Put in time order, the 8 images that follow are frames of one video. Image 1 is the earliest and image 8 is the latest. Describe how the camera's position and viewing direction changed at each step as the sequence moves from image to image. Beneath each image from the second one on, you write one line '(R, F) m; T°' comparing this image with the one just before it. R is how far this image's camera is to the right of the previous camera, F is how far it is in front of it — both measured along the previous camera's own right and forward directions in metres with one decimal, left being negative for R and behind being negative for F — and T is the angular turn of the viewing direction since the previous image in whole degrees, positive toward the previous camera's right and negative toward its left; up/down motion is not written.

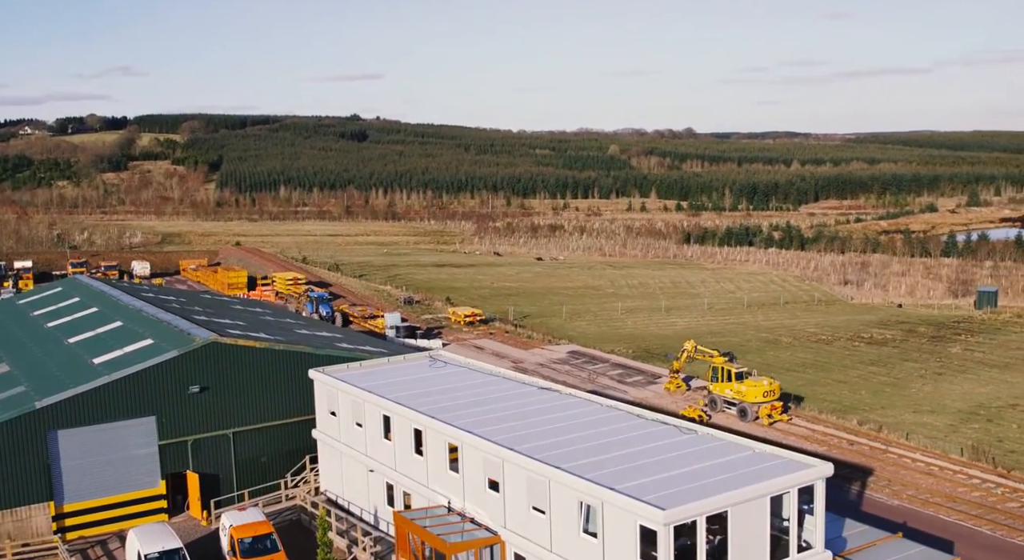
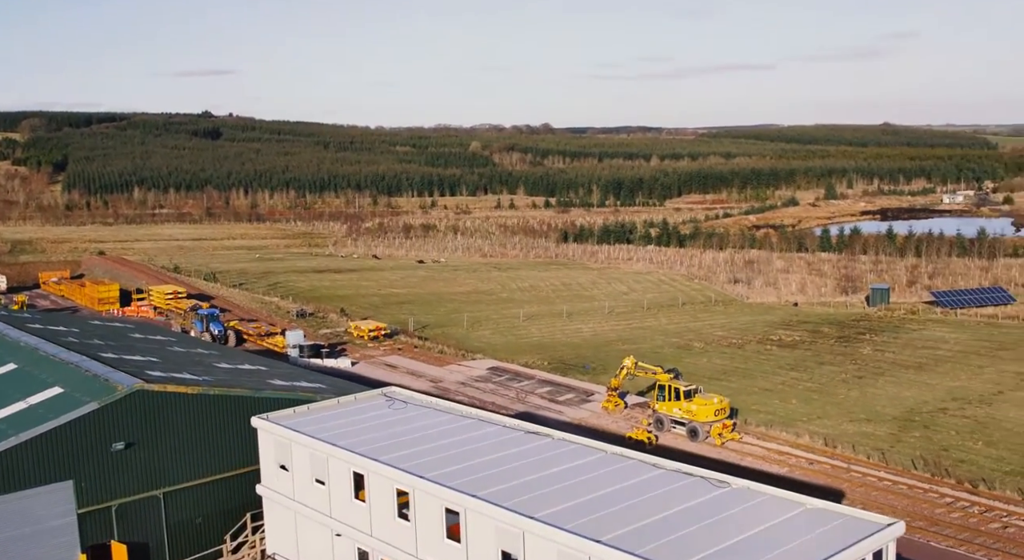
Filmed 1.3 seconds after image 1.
(-1.1, +1.2) m; +8°
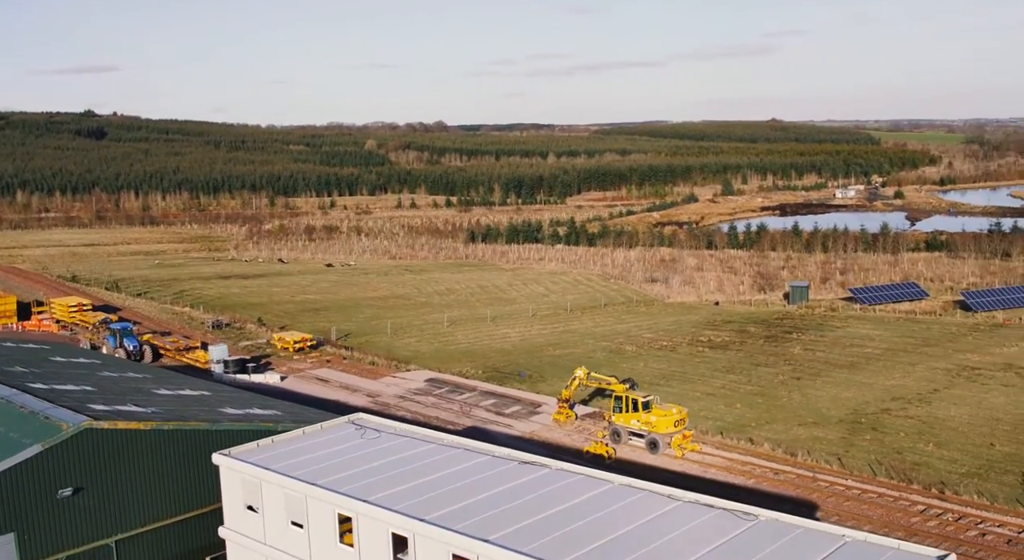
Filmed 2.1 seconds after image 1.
(-0.8, +0.7) m; +6°
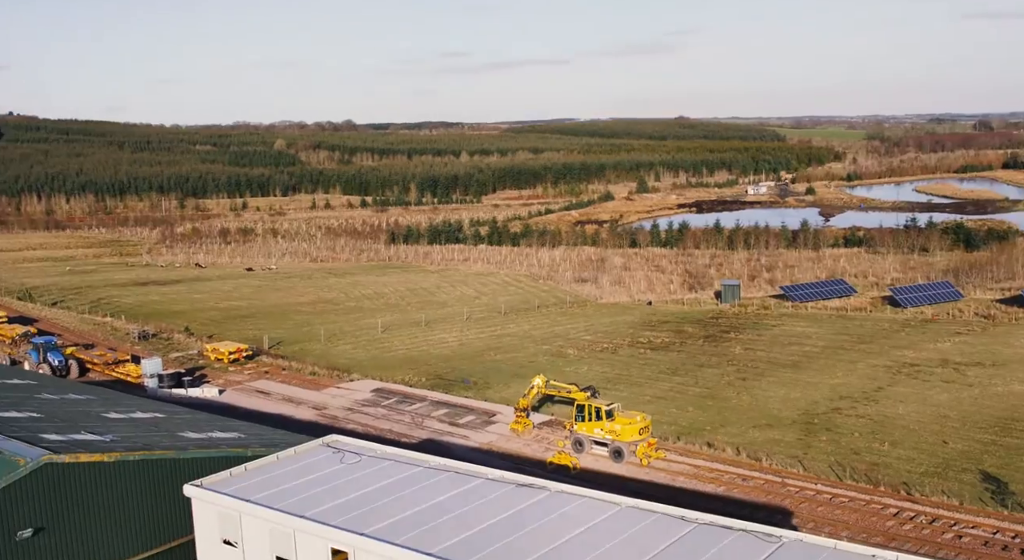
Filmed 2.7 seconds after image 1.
(-0.7, +0.4) m; +5°
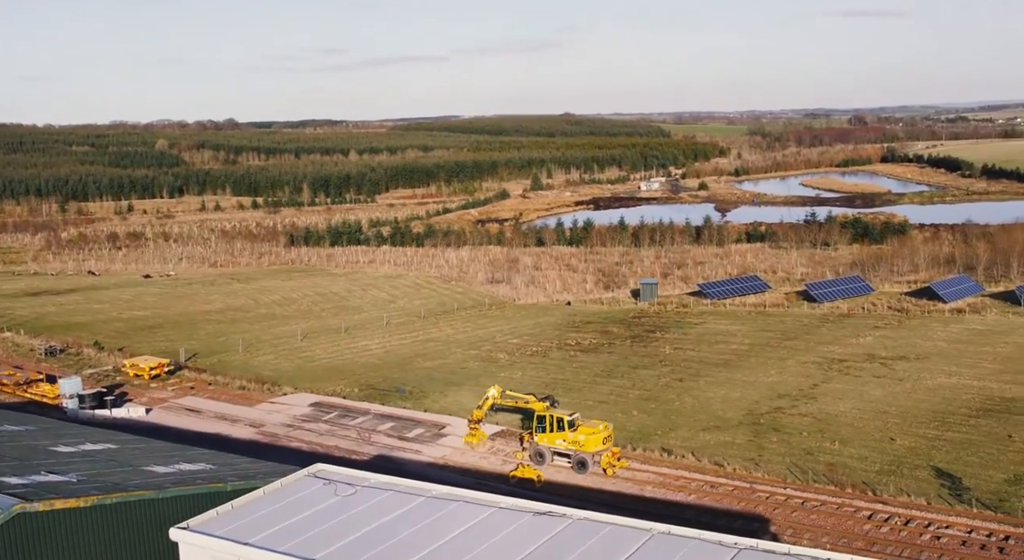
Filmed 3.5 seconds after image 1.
(-0.9, +0.5) m; +6°
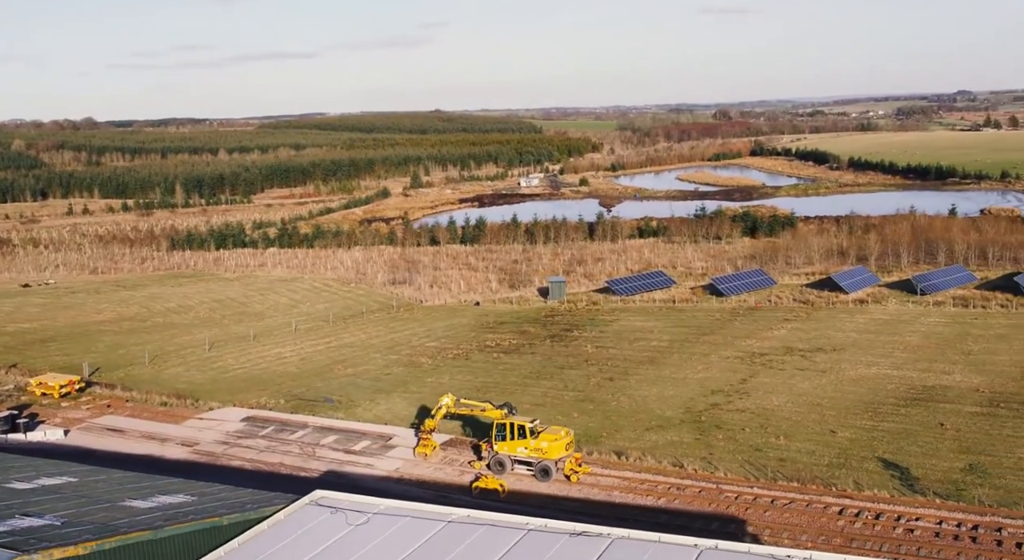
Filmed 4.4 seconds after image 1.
(-1.1, +0.4) m; +7°
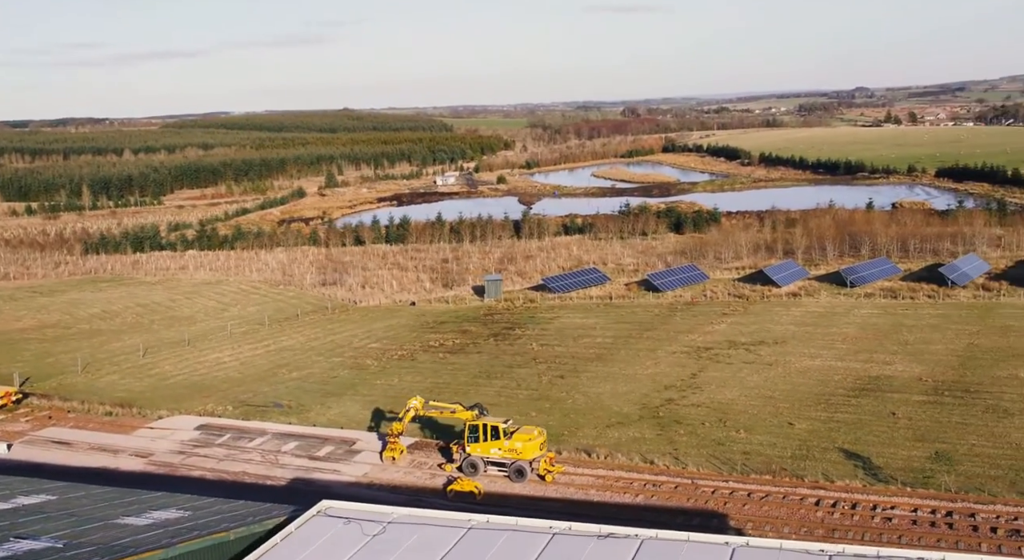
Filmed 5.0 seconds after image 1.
(-0.8, +0.1) m; +5°
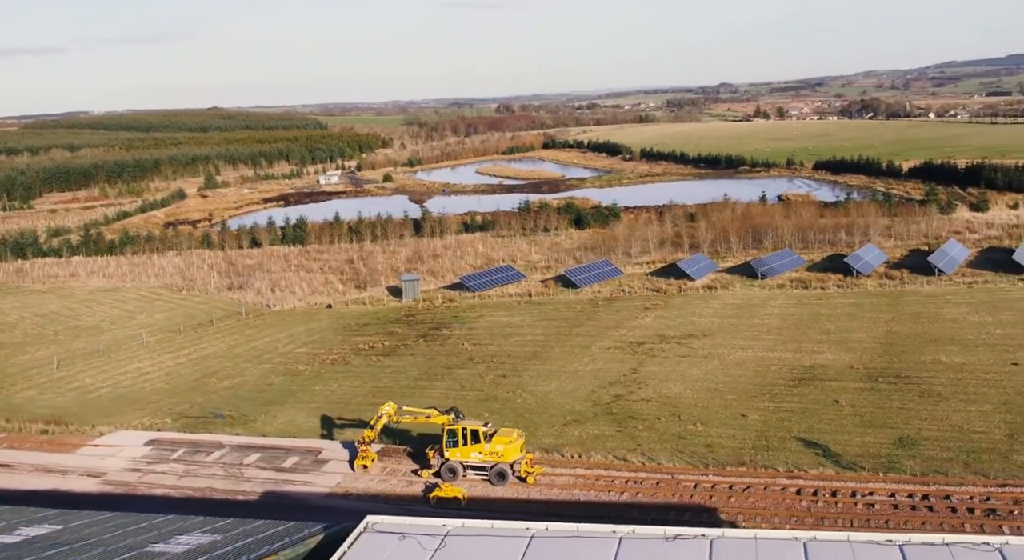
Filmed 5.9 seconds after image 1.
(-1.3, +0.1) m; +7°
